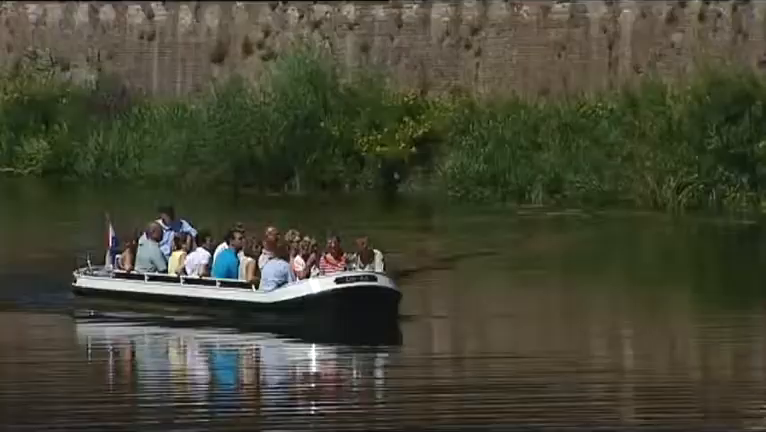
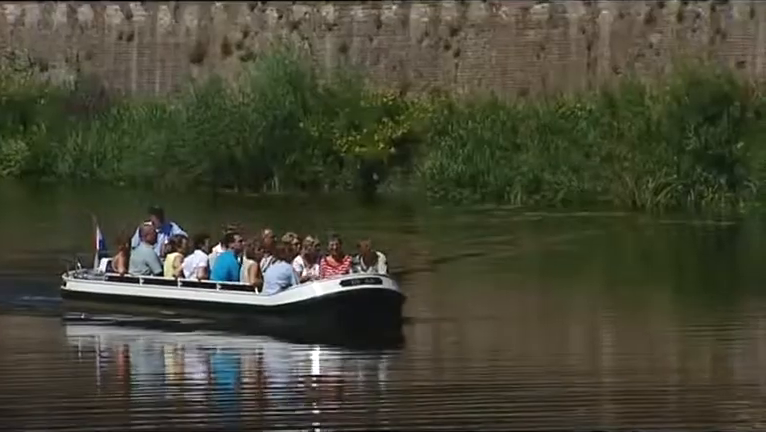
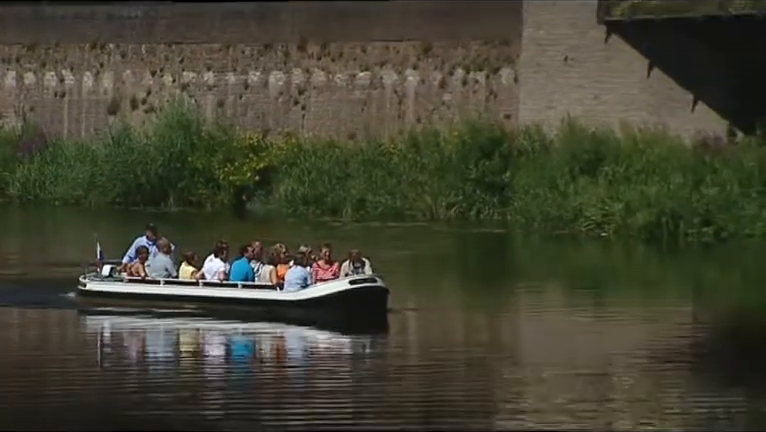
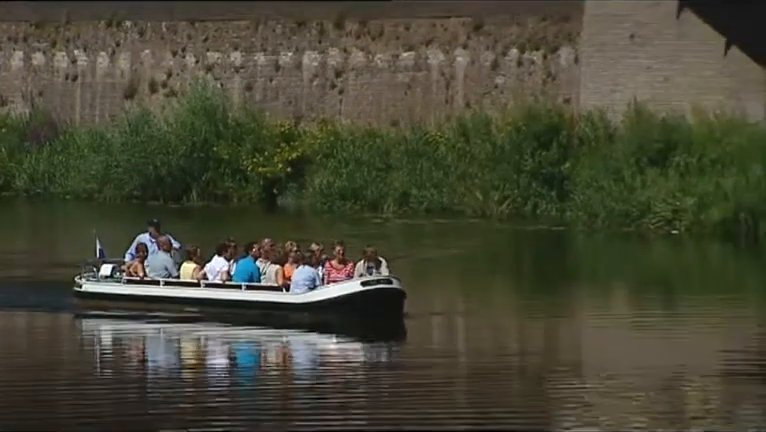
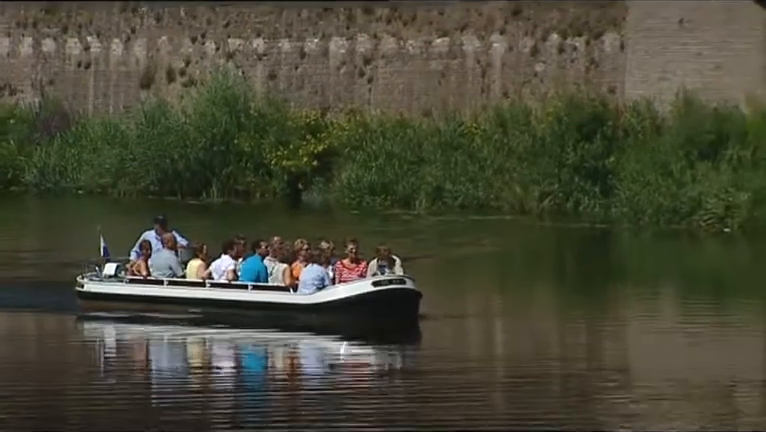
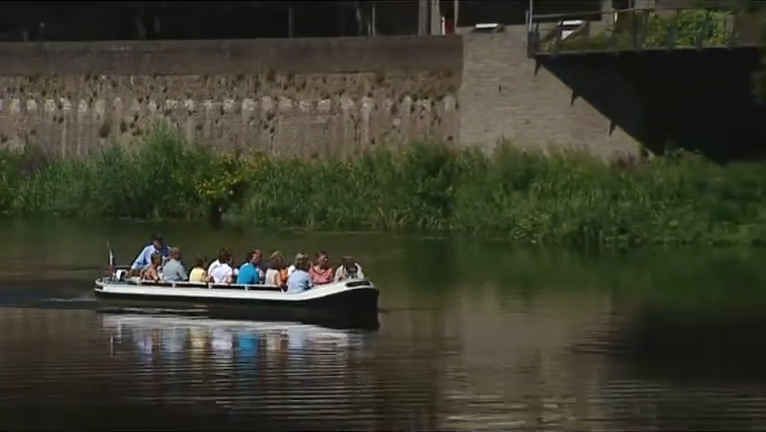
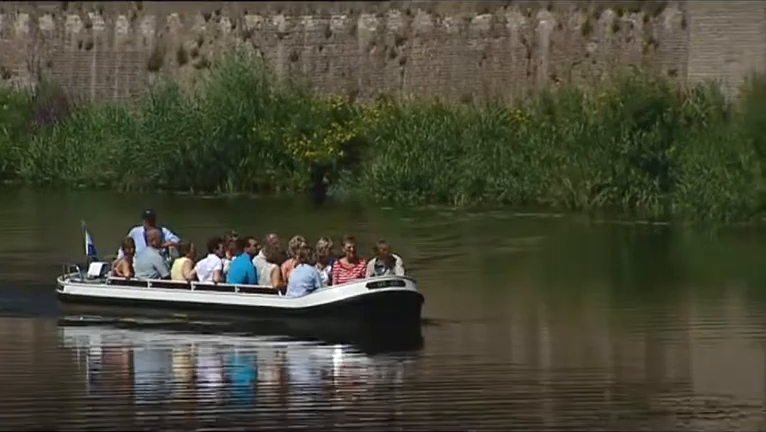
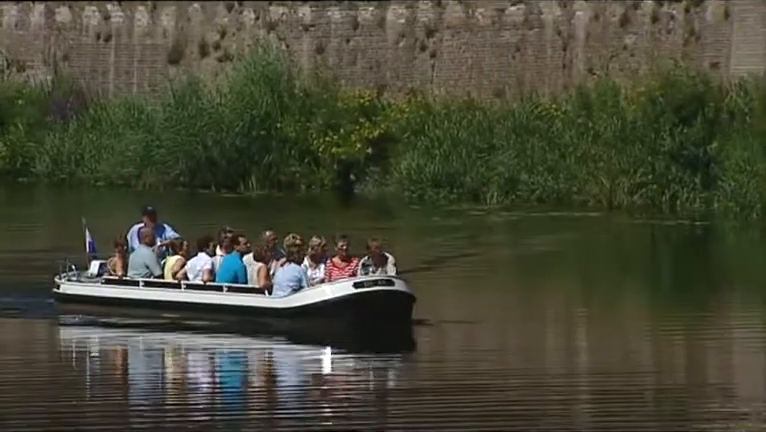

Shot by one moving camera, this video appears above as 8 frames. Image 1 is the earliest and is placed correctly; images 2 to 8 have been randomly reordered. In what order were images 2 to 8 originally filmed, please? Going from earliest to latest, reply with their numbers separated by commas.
2, 8, 7, 5, 4, 3, 6
